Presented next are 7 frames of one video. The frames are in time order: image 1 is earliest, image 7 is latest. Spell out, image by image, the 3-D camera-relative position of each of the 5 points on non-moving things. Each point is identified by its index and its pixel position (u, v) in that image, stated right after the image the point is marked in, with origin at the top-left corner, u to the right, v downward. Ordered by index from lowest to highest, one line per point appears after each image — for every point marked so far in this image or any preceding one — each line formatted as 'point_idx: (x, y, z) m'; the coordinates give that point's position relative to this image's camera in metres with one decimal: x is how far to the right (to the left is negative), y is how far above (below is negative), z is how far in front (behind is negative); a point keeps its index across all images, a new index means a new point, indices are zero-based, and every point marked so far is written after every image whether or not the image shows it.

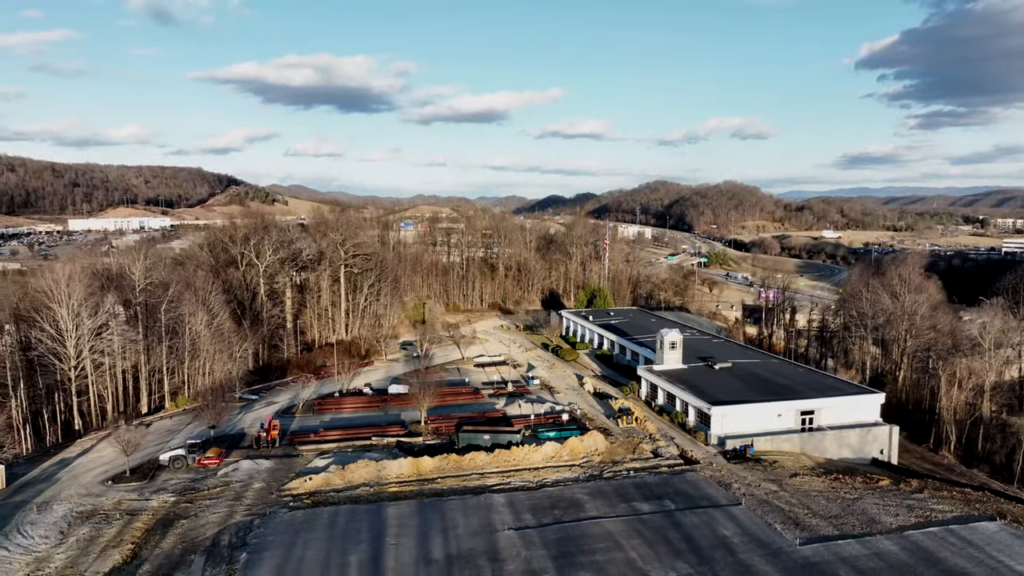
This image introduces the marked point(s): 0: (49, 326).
0: (-11.9, -1.0, +18.4) m
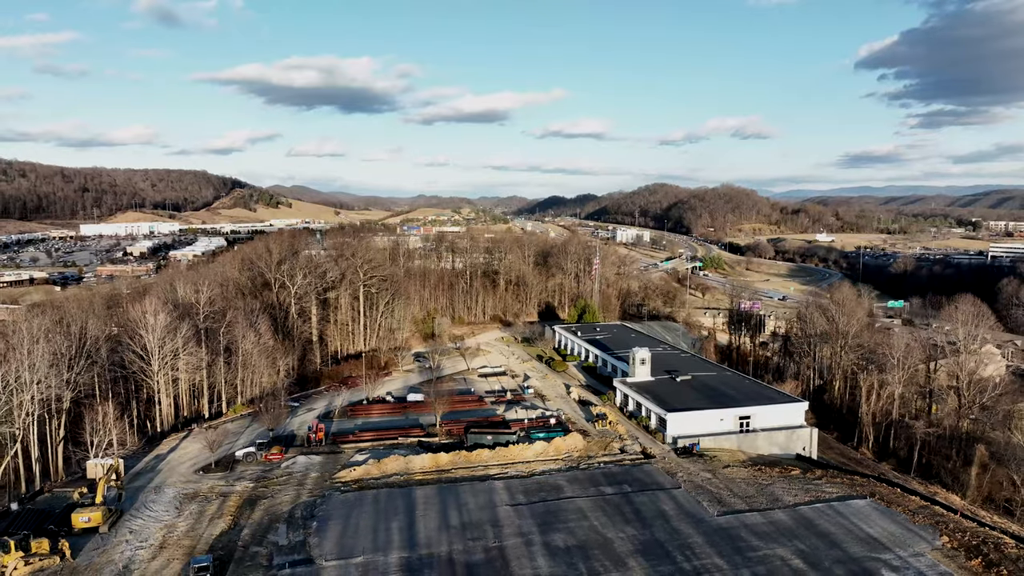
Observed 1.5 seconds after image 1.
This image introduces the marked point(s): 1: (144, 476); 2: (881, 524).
0: (-12.0, -1.9, +22.8) m
1: (-9.5, -4.8, +18.5) m
2: (+8.0, -5.1, +15.5) m
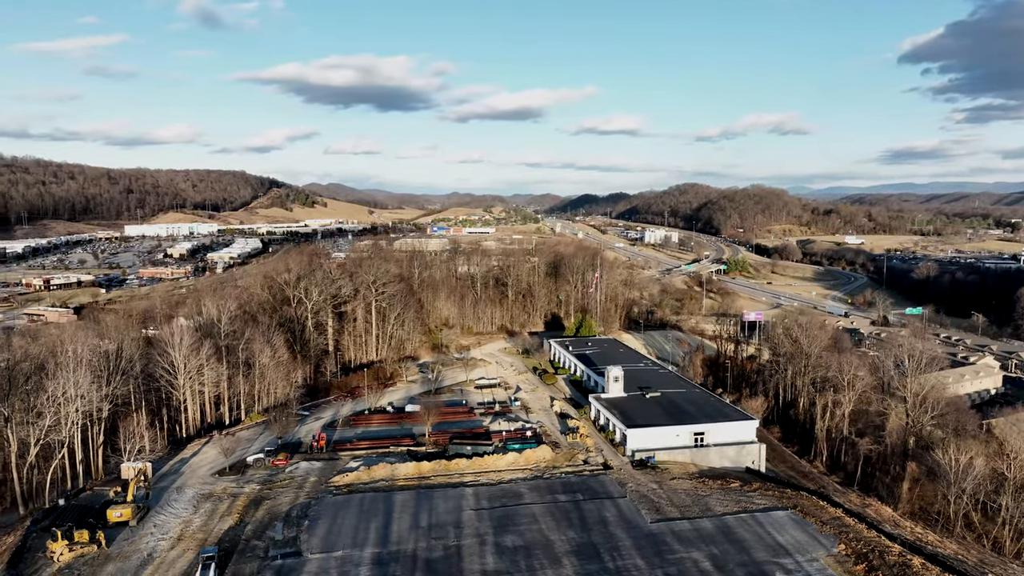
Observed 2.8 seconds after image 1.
0: (-12.7, -2.8, +26.0) m
1: (-10.4, -5.7, +21.6) m
2: (+6.9, -6.1, +17.8) m
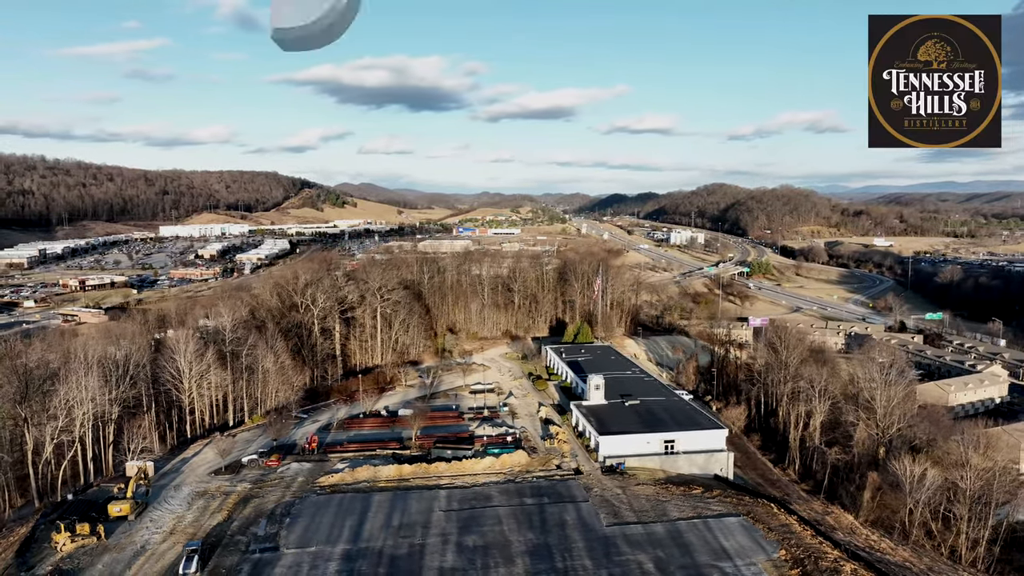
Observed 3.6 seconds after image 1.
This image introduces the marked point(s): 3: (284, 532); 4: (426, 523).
0: (-13.3, -3.2, +27.9) m
1: (-11.2, -6.1, +23.4) m
2: (+5.9, -6.6, +18.9) m
3: (-6.2, -6.6, +19.4) m
4: (-2.4, -6.5, +19.9) m
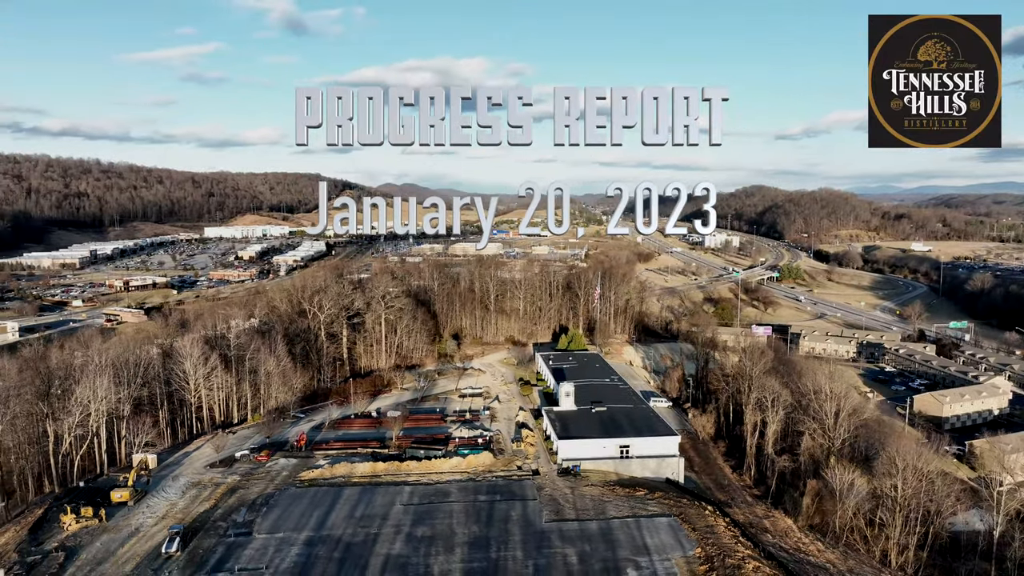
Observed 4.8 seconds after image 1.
0: (-14.3, -3.6, +30.8) m
1: (-12.5, -6.6, +26.2) m
2: (+4.3, -7.2, +20.7) m
3: (-7.8, -7.1, +22.0) m
4: (-3.9, -7.0, +22.2) m
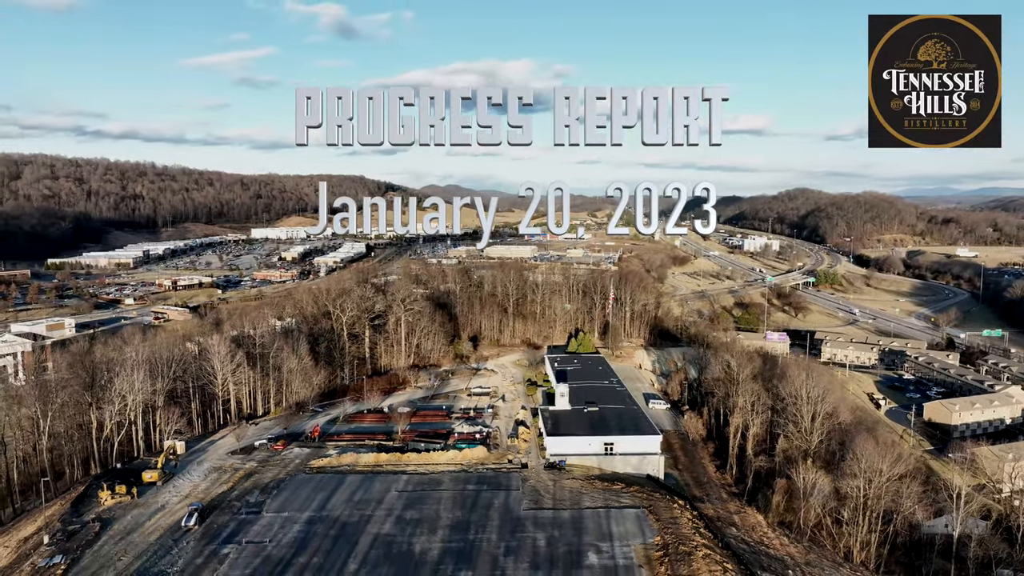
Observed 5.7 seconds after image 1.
0: (-14.4, -3.8, +33.9) m
1: (-12.9, -6.7, +29.1) m
2: (+3.6, -7.5, +22.6) m
3: (-8.4, -7.3, +24.6) m
4: (-4.5, -7.3, +24.6) m
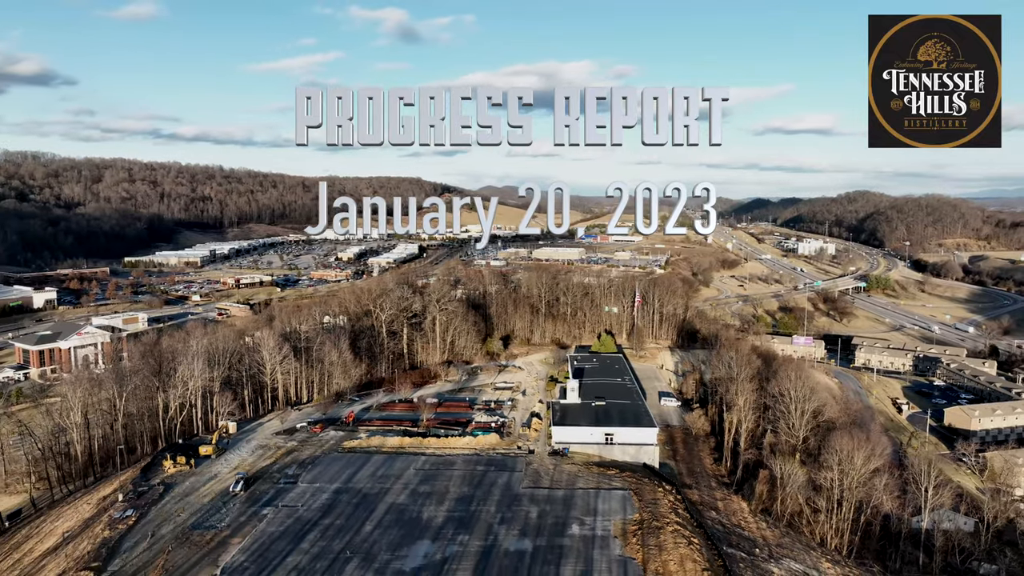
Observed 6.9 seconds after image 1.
0: (-13.5, -3.8, +38.1) m
1: (-12.4, -6.7, +33.3) m
2: (+3.5, -7.7, +25.5) m
3: (-8.3, -7.4, +28.4) m
4: (-4.4, -7.4, +28.1) m
